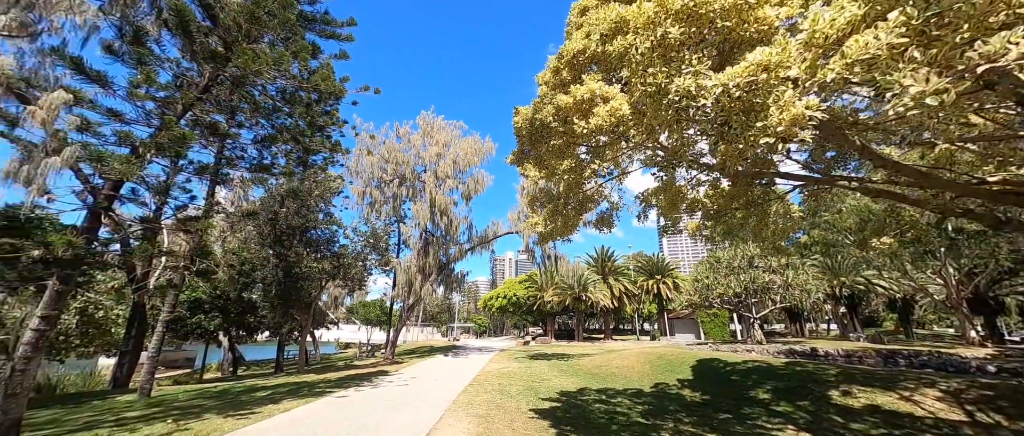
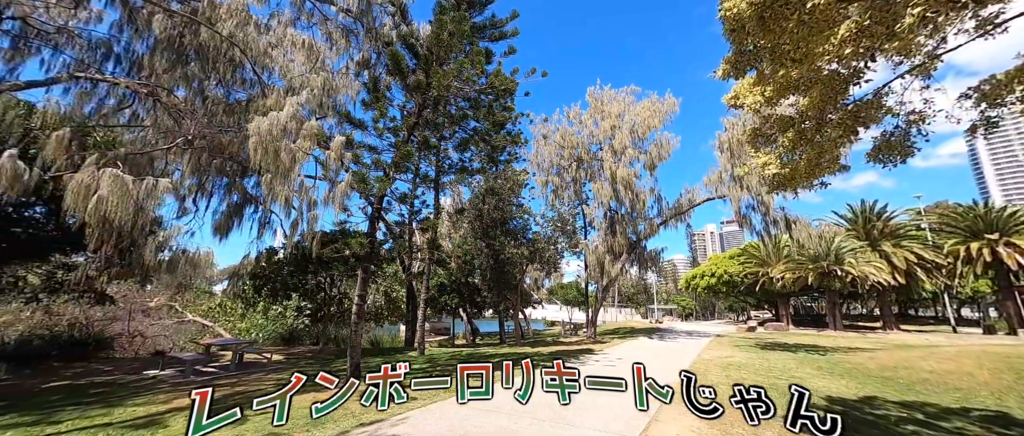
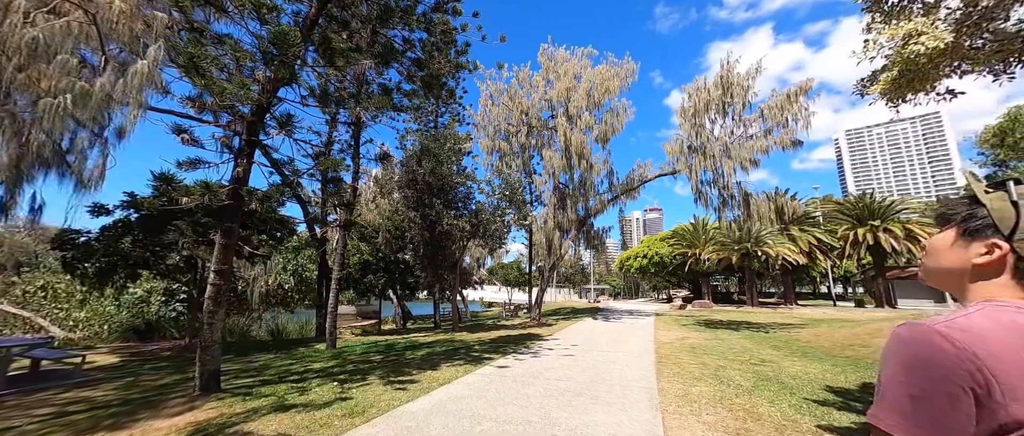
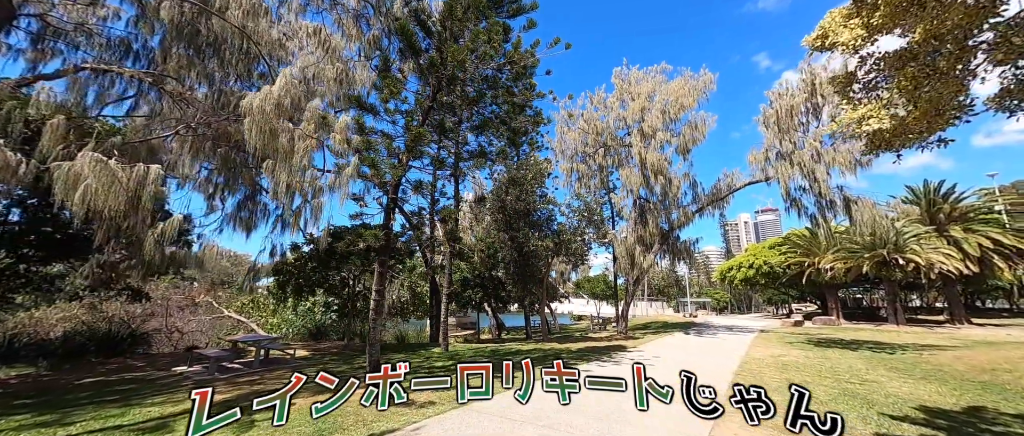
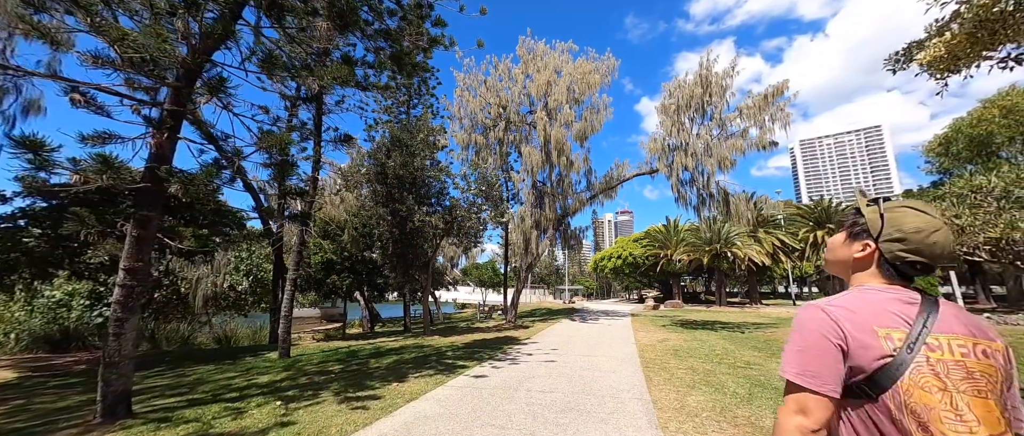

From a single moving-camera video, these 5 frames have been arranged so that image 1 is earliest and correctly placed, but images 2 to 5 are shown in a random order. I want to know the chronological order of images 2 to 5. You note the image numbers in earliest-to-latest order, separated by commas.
2, 4, 3, 5
